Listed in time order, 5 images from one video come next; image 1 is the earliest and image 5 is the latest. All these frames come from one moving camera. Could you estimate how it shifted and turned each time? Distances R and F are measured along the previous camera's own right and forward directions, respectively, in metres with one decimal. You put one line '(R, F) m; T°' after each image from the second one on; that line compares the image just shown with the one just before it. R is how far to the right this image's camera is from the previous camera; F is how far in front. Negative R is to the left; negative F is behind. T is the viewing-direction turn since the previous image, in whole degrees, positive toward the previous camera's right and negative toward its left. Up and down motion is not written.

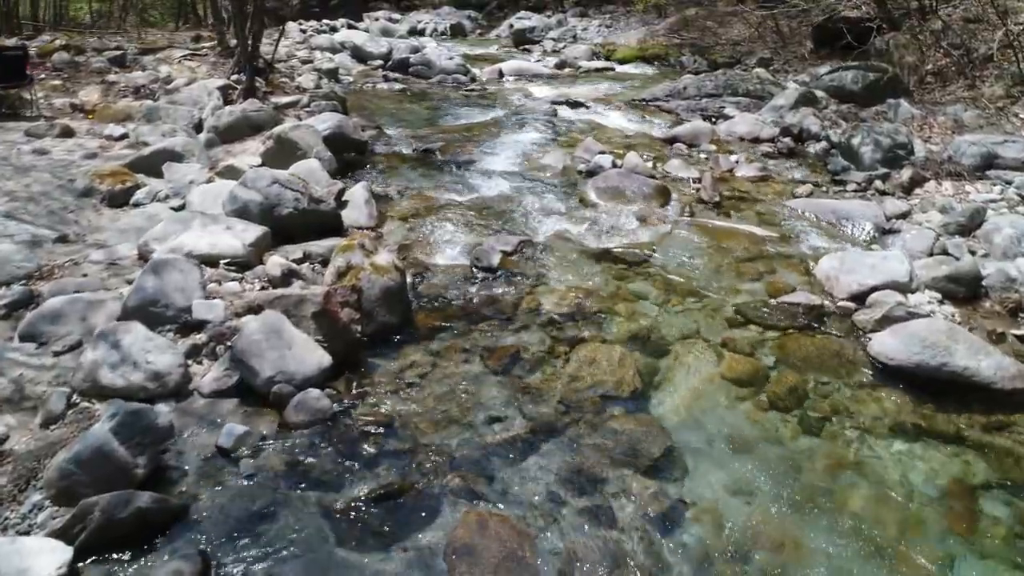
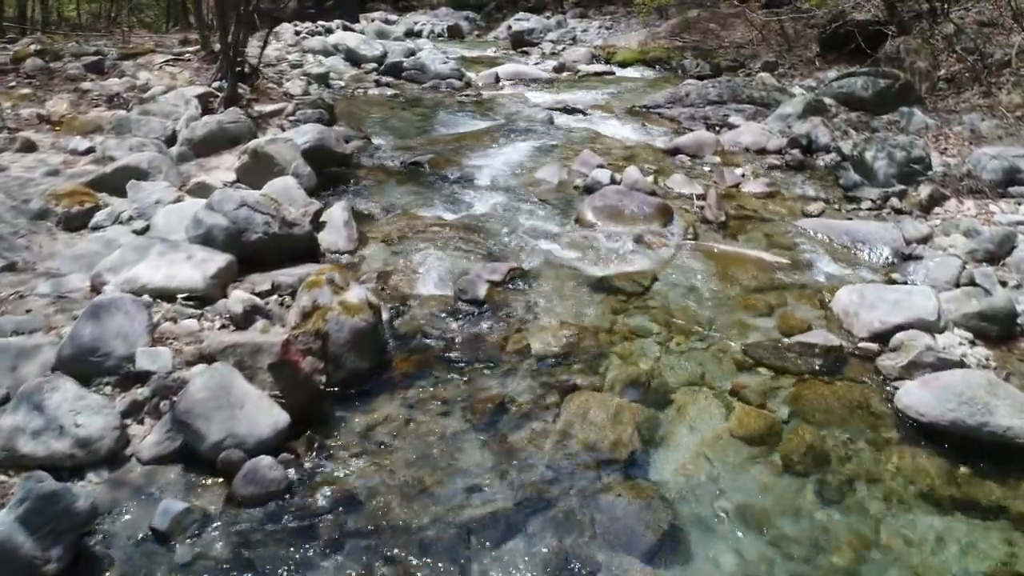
(+0.1, +0.5) m; 0°
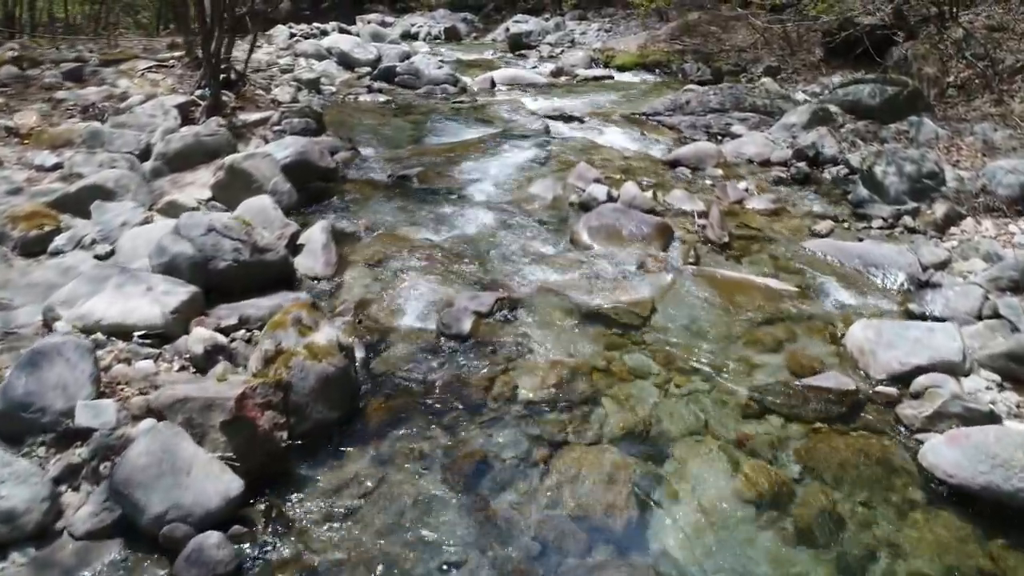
(+0.1, +0.4) m; 0°
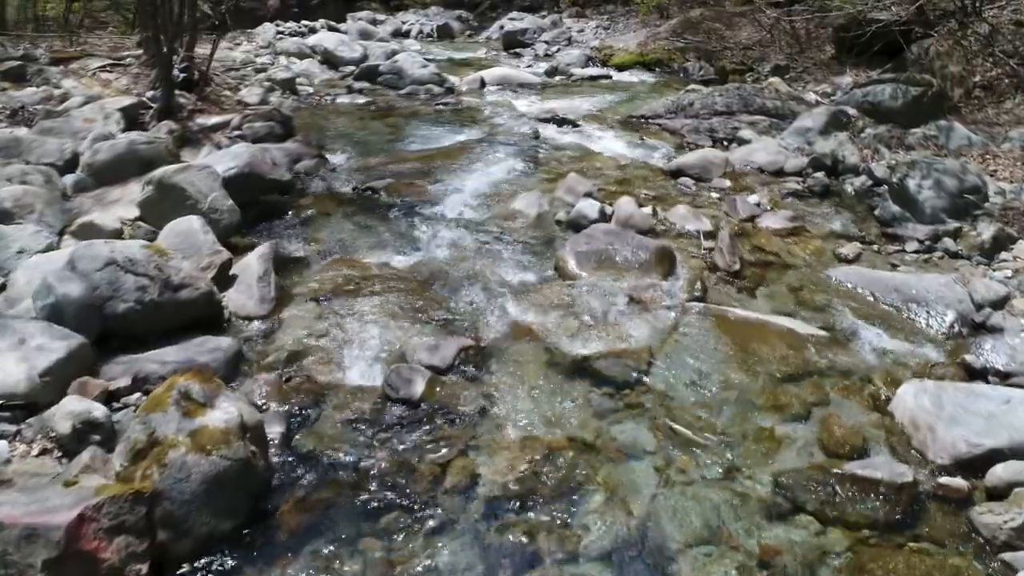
(+0.2, +1.0) m; 0°
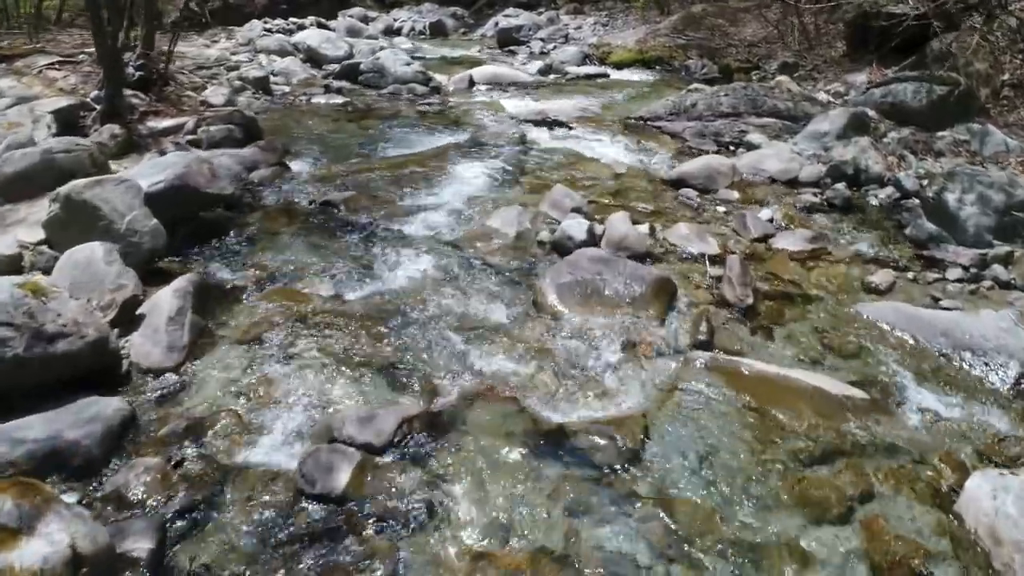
(+0.2, +0.9) m; 0°
